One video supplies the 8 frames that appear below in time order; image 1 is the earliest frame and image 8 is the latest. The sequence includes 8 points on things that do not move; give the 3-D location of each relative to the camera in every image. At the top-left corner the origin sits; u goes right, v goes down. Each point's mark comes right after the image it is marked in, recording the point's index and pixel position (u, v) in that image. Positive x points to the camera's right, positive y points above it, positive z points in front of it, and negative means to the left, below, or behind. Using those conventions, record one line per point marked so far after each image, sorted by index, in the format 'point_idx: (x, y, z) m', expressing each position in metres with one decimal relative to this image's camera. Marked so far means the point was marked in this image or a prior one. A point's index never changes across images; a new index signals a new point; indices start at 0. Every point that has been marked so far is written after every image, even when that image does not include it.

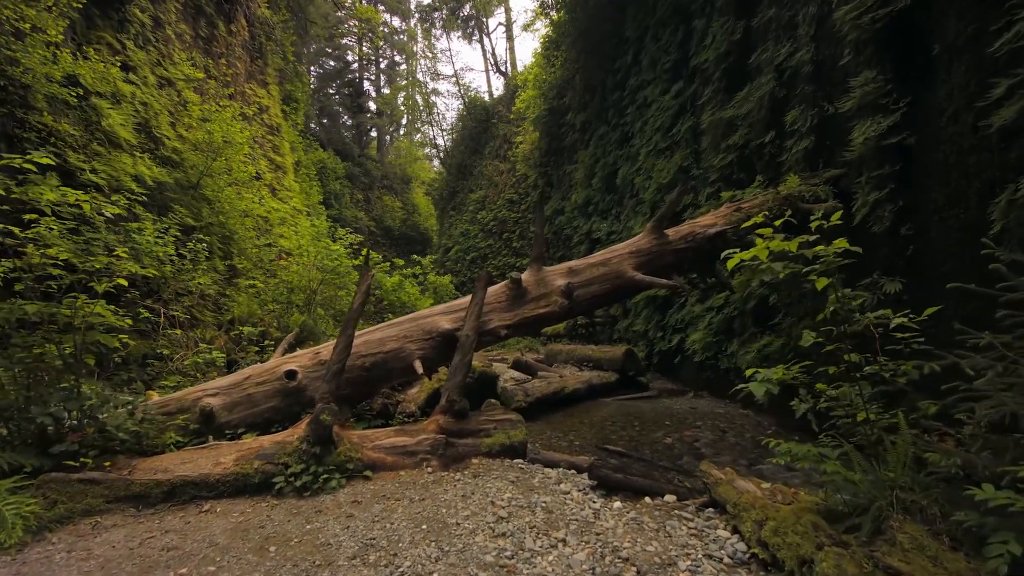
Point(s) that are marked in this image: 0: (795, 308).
0: (+3.0, -0.2, +5.3) m
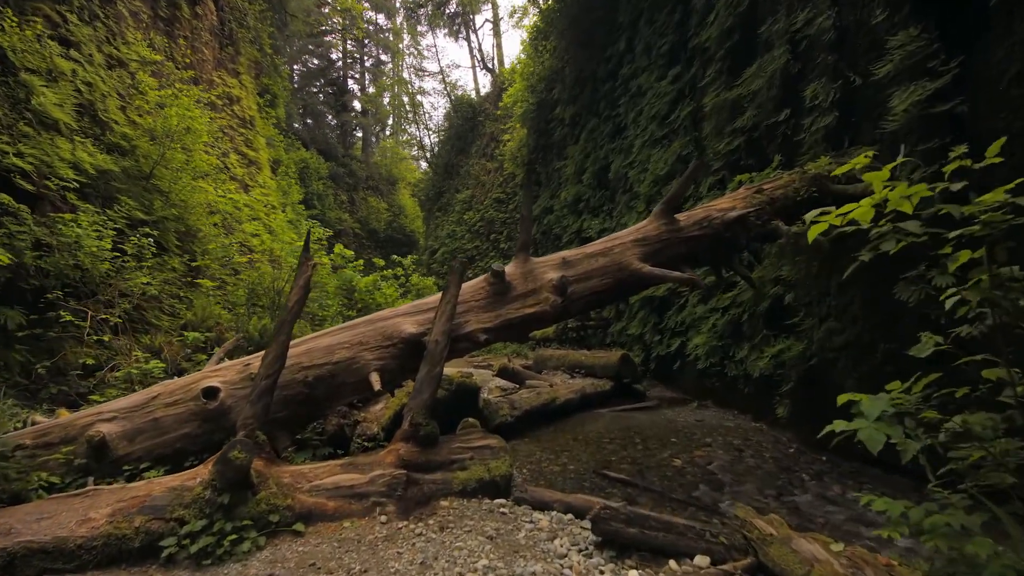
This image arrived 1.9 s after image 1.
0: (+2.8, -0.2, +4.7) m
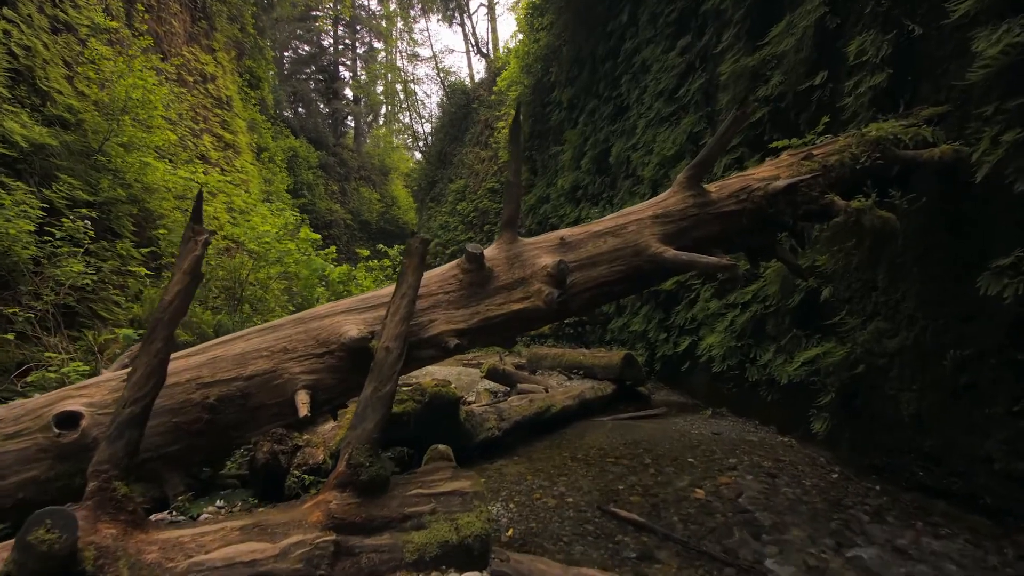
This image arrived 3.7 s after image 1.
0: (+2.7, -0.1, +3.9) m
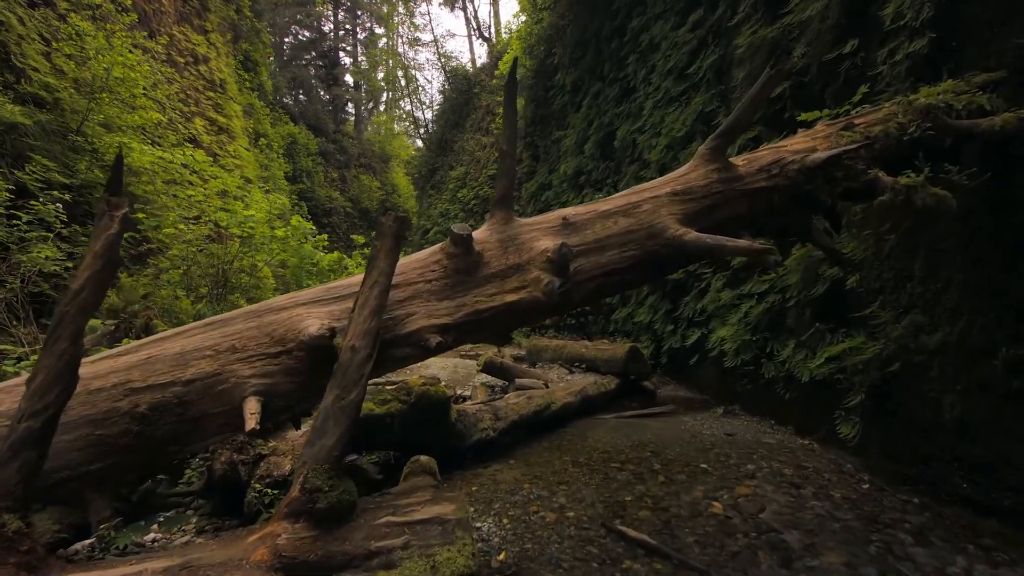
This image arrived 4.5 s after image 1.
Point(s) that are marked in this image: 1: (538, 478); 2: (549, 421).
0: (+2.7, -0.1, +3.6) m
1: (+0.2, -1.3, +3.4) m
2: (+0.3, -1.2, +4.6) m
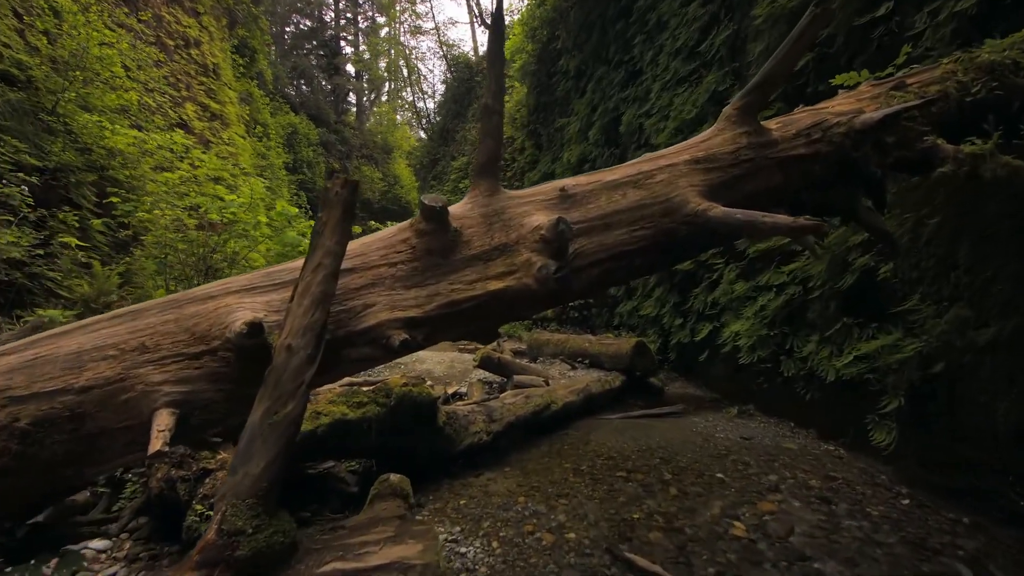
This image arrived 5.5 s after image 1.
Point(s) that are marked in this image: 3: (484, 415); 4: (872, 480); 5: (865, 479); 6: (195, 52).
0: (+2.7, 0.0, +3.2) m
1: (+0.1, -1.2, +3.1) m
2: (+0.3, -1.2, +4.3) m
3: (-0.2, -1.0, +3.8) m
4: (+2.3, -1.2, +3.2) m
5: (+2.3, -1.3, +3.2) m
6: (-7.9, +5.9, +12.3) m
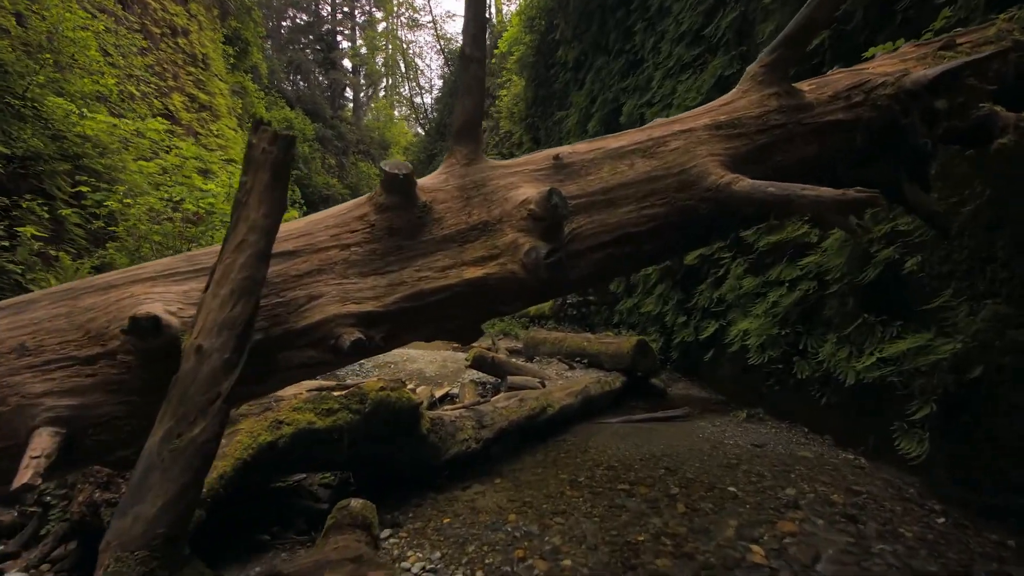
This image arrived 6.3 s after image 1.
0: (+2.6, 0.0, +2.8) m
1: (+0.1, -1.2, +2.8) m
2: (+0.3, -1.1, +4.0) m
3: (-0.3, -0.9, +3.5) m
4: (+2.3, -1.2, +2.9) m
5: (+2.2, -1.2, +2.9) m
6: (-8.0, +6.0, +12.0) m
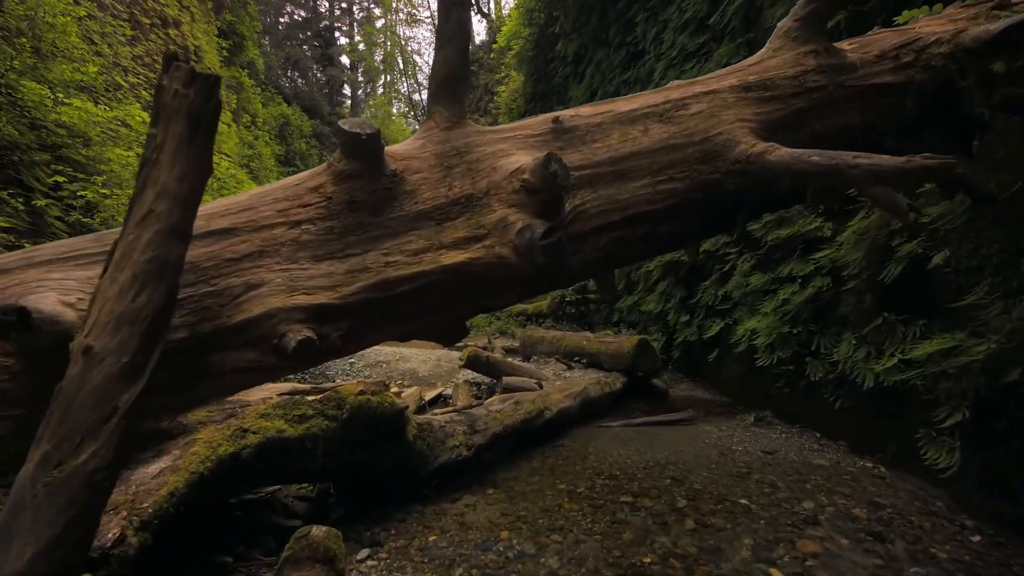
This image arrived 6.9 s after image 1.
0: (+2.6, +0.1, +2.6) m
1: (+0.1, -1.2, +2.5) m
2: (+0.2, -1.1, +3.7) m
3: (-0.3, -0.9, +3.2) m
4: (+2.2, -1.2, +2.7) m
5: (+2.2, -1.2, +2.7) m
6: (-8.0, +6.0, +11.7) m
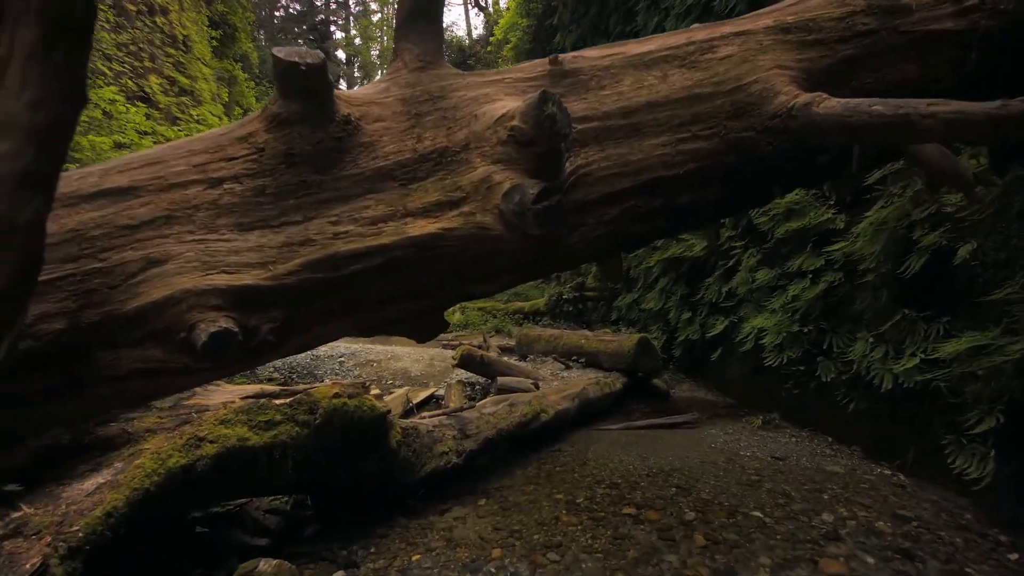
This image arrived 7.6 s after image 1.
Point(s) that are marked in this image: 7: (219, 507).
0: (+2.6, +0.1, +2.4) m
1: (0.0, -1.1, +2.3) m
2: (+0.2, -1.0, +3.5) m
3: (-0.3, -0.9, +3.0) m
4: (+2.2, -1.1, +2.4) m
5: (+2.2, -1.2, +2.5) m
6: (-8.1, +6.1, +11.4) m
7: (-1.3, -1.0, +2.2) m
